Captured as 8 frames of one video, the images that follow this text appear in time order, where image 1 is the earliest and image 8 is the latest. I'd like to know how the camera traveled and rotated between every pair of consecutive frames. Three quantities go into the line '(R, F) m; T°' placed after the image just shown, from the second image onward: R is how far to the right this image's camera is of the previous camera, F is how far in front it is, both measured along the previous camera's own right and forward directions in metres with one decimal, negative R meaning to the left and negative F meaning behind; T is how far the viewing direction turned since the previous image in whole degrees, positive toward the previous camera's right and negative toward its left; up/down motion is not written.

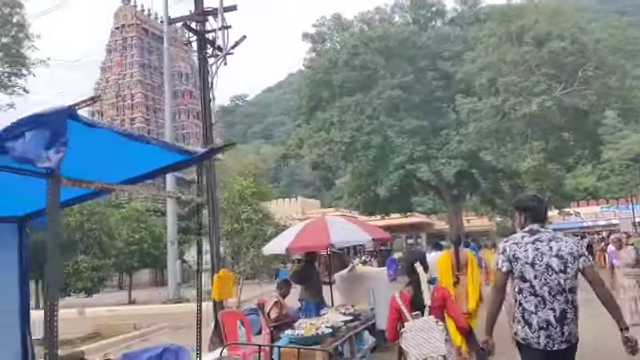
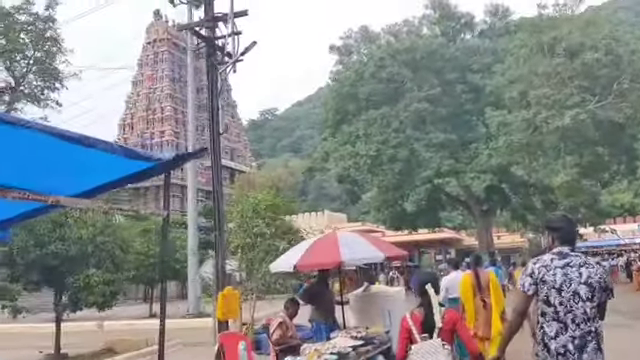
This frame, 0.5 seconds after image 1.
(+0.1, +0.4) m; -2°
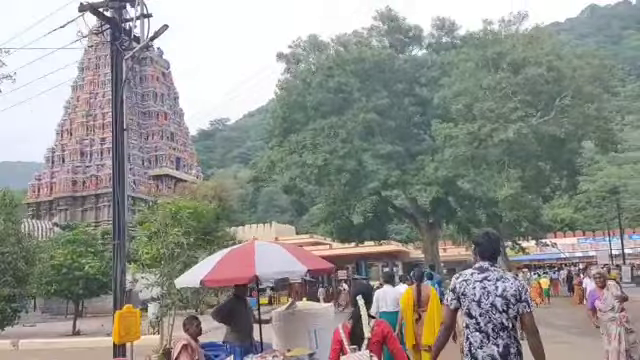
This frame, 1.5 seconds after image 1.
(+0.2, +0.5) m; +4°
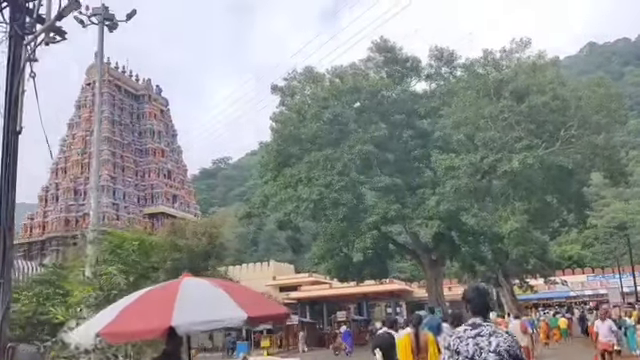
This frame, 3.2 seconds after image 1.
(+0.3, +1.0) m; 0°
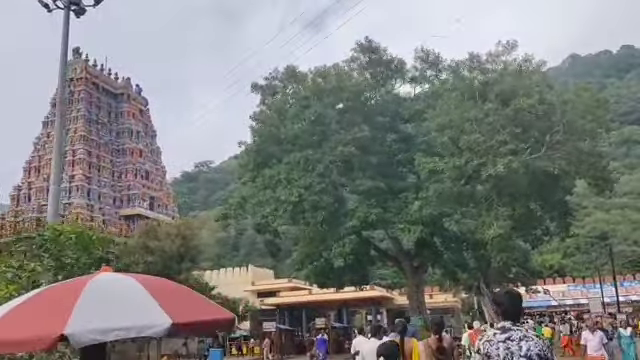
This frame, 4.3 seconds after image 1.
(+0.1, +0.7) m; +1°
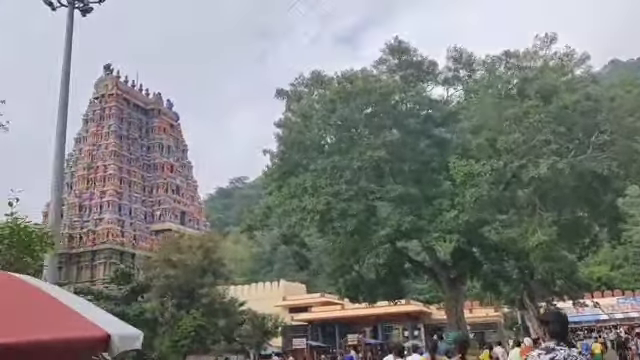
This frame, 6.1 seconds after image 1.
(+0.2, +1.2) m; -3°
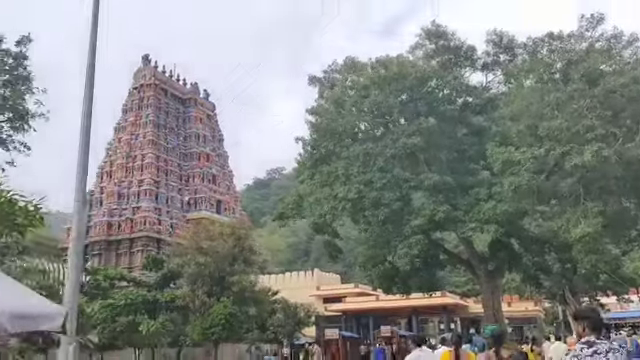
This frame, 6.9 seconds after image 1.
(+0.1, +0.6) m; -3°
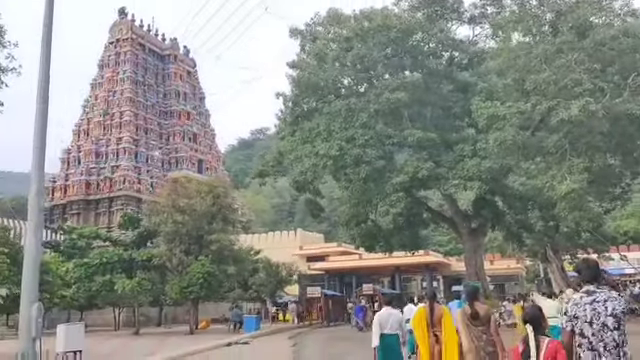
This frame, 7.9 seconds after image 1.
(+0.1, +0.5) m; +1°
